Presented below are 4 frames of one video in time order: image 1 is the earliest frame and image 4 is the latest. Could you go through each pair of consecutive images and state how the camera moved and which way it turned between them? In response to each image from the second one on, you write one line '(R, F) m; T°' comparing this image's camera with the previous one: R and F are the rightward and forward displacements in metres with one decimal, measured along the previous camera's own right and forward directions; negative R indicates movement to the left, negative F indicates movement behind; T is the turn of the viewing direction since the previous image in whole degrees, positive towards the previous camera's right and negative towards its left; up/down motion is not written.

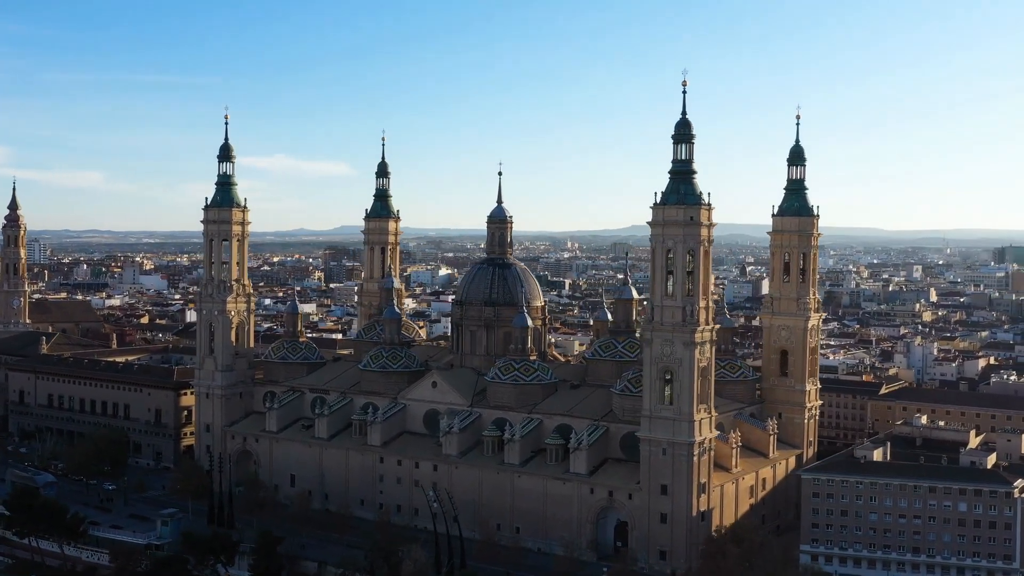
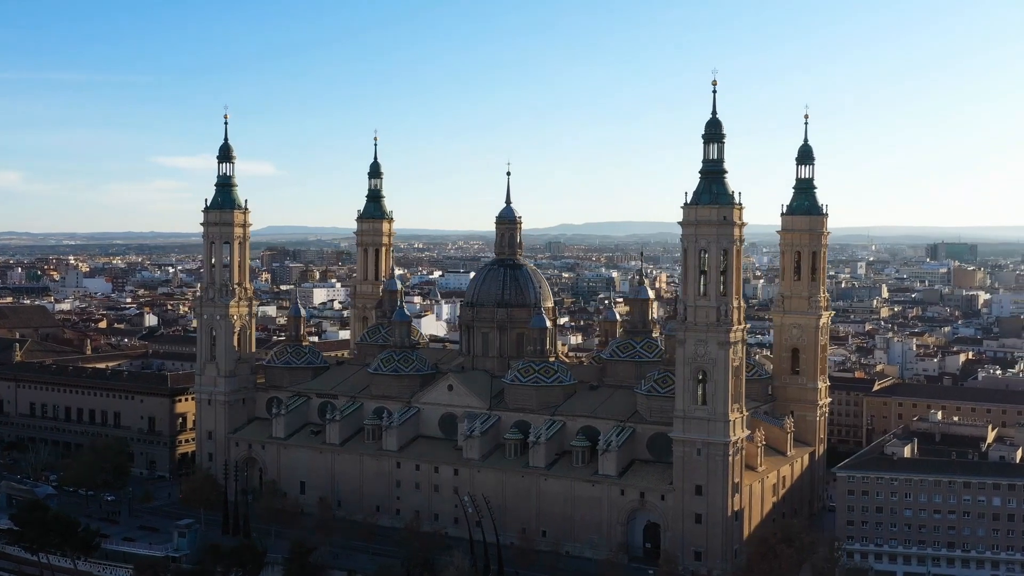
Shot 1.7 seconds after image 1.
(-4.3, +0.6) m; +4°
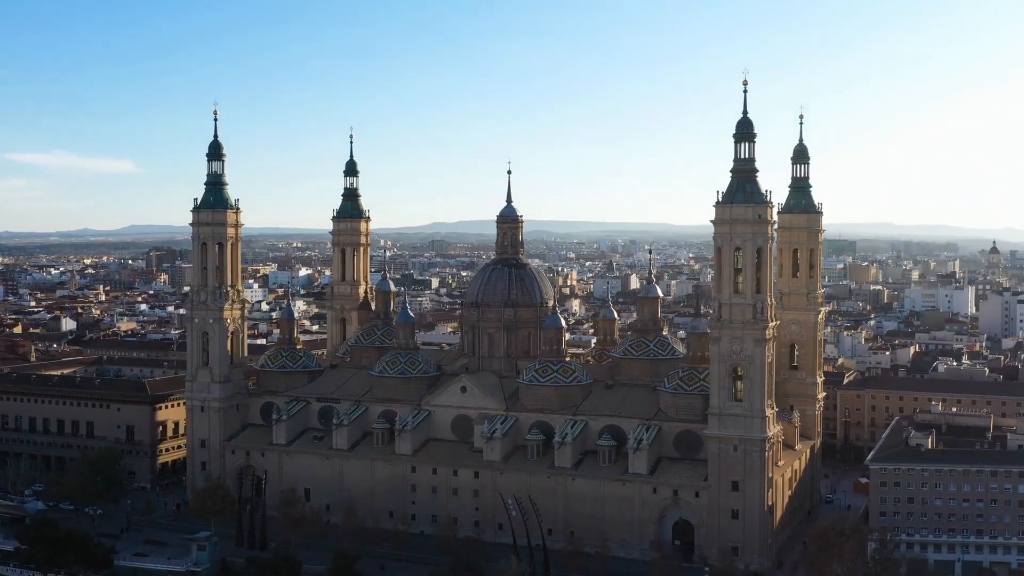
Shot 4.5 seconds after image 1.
(-6.8, +0.9) m; +7°
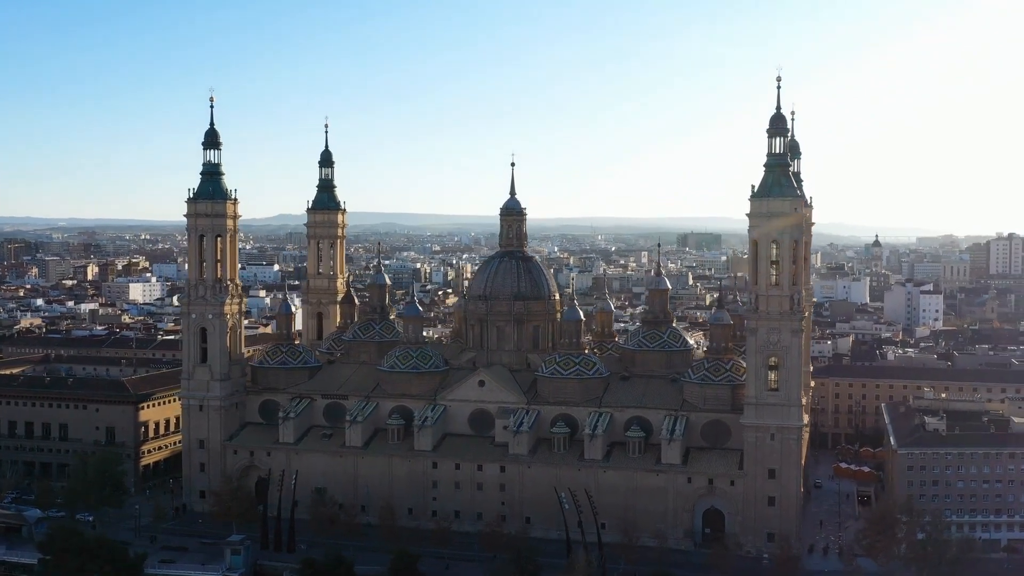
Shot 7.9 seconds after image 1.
(-8.1, +0.9) m; +8°
